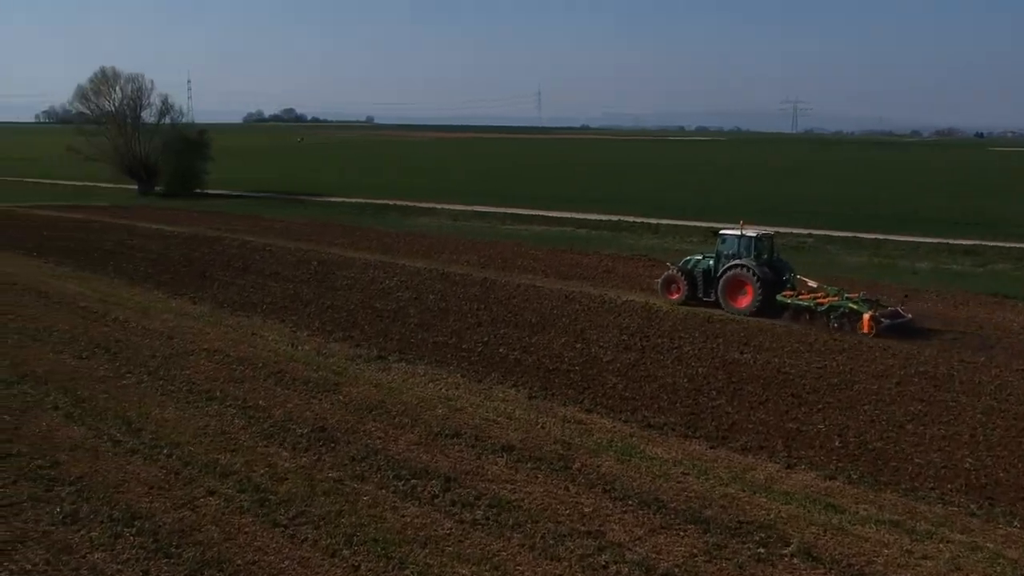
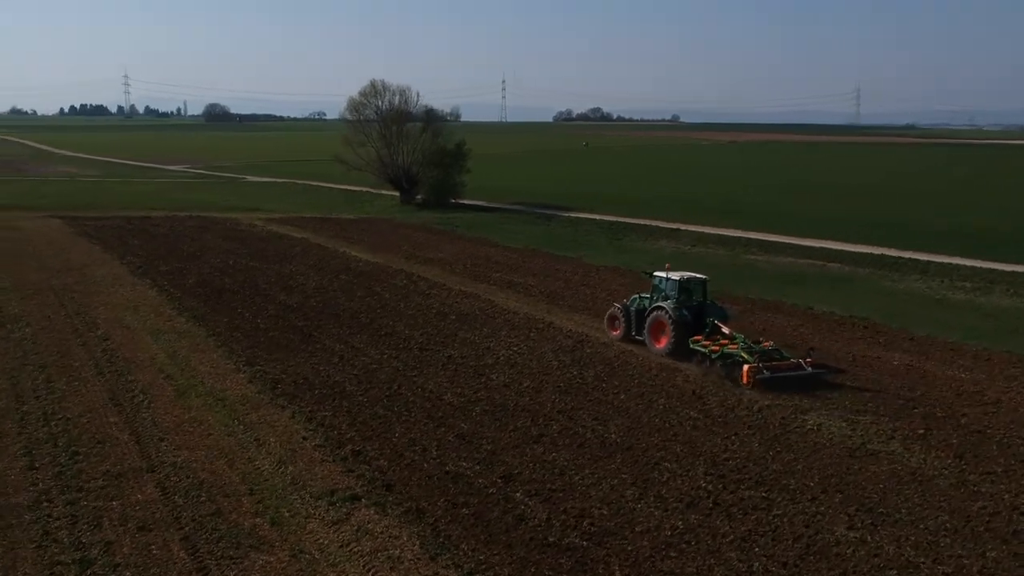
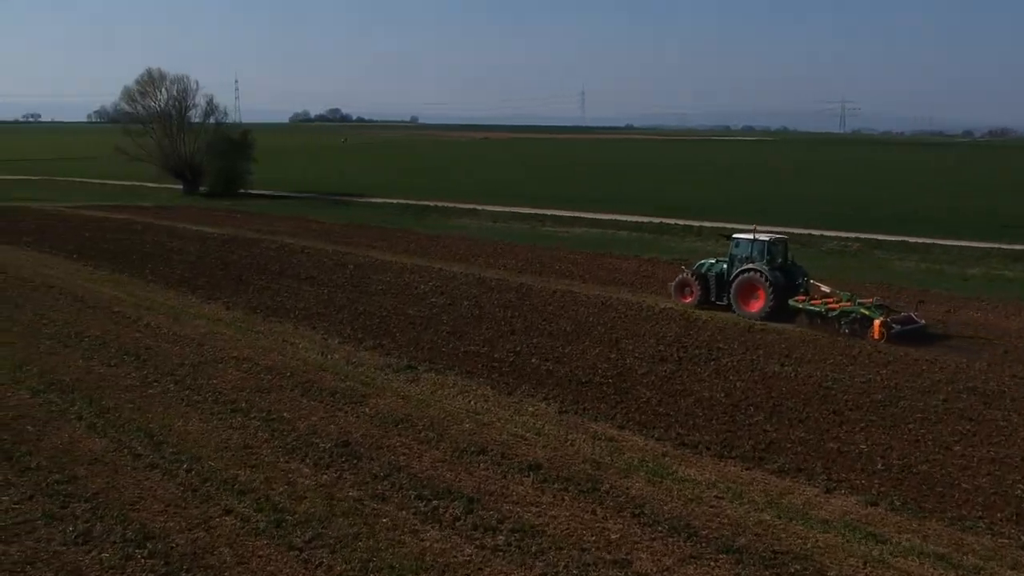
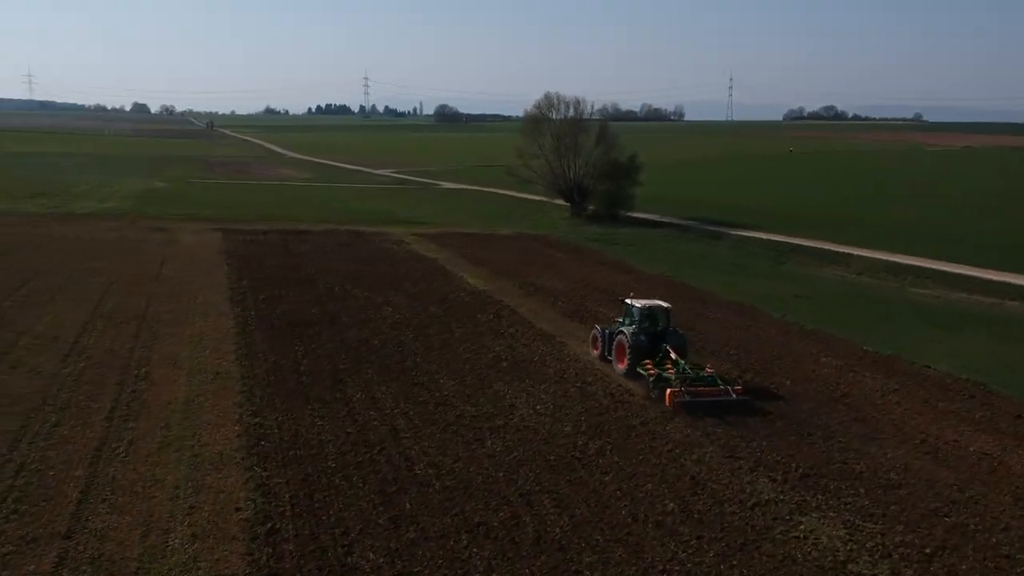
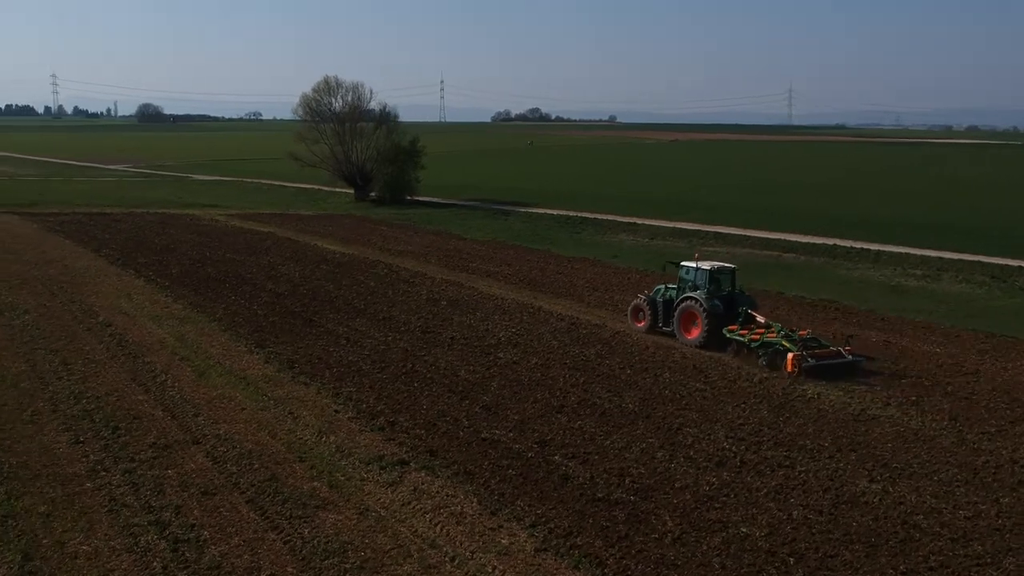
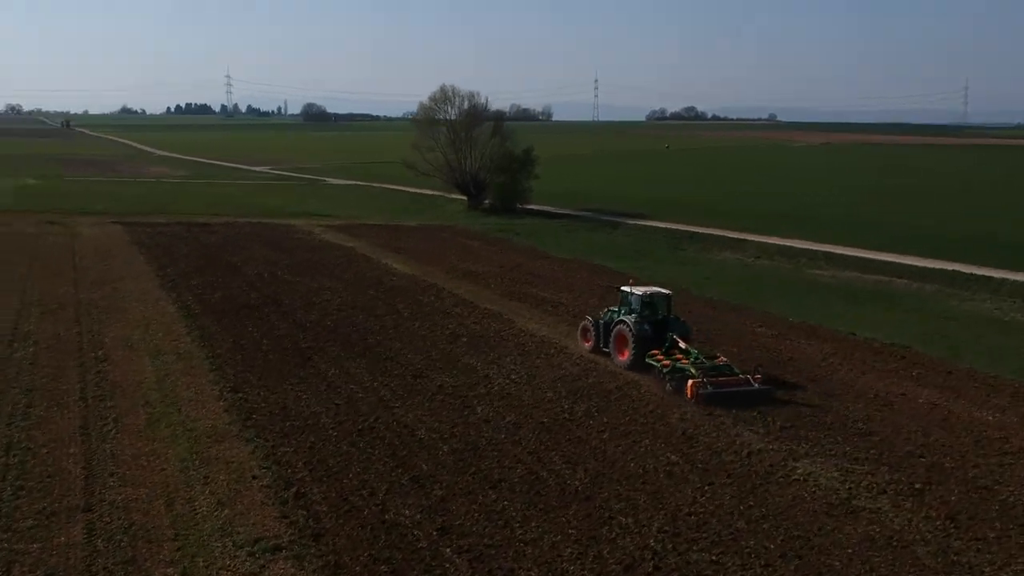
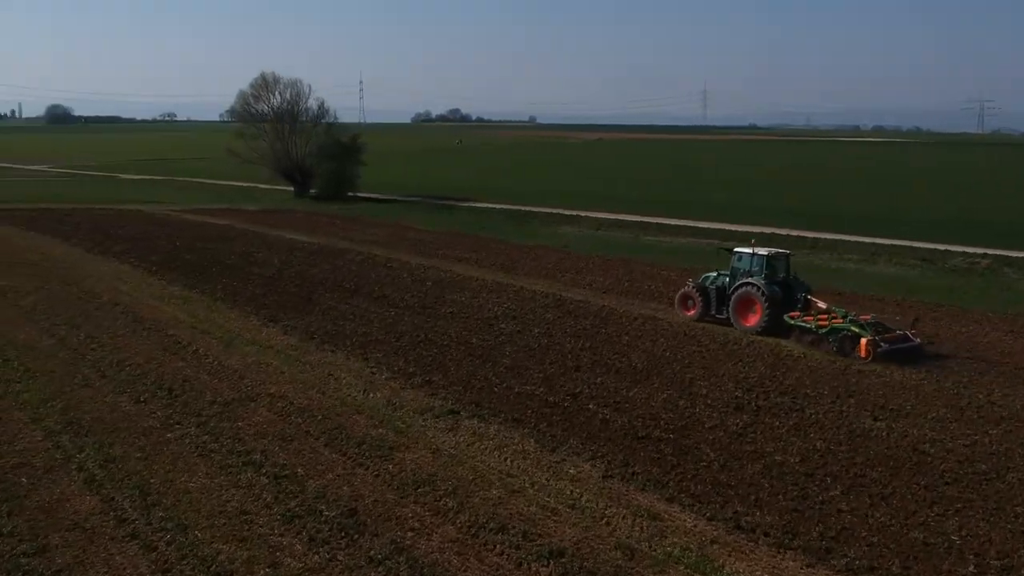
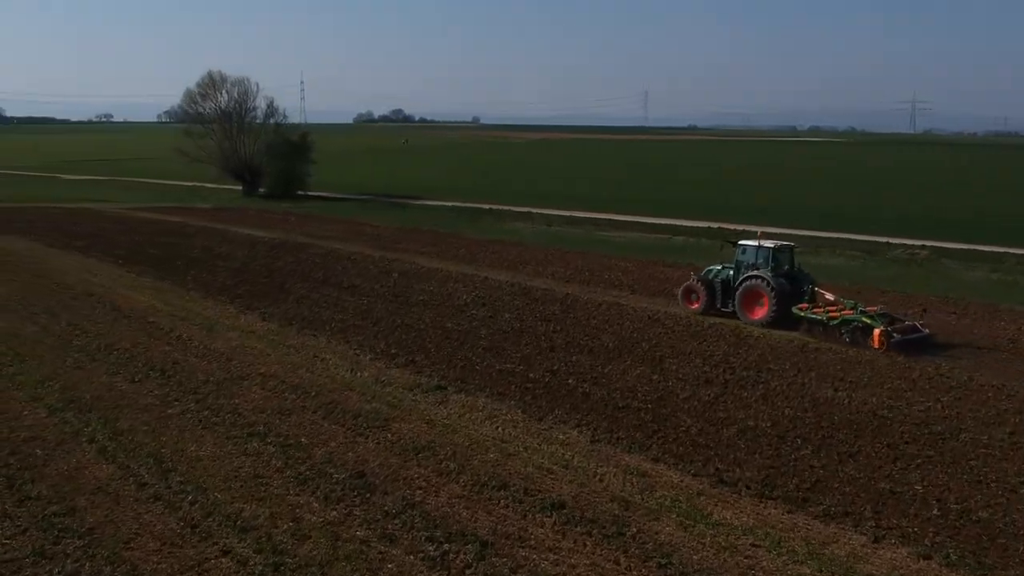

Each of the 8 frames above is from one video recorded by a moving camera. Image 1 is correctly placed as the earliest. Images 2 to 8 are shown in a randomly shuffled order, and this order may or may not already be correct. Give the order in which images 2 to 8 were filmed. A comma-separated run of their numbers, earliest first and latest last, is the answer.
3, 8, 7, 5, 2, 6, 4
